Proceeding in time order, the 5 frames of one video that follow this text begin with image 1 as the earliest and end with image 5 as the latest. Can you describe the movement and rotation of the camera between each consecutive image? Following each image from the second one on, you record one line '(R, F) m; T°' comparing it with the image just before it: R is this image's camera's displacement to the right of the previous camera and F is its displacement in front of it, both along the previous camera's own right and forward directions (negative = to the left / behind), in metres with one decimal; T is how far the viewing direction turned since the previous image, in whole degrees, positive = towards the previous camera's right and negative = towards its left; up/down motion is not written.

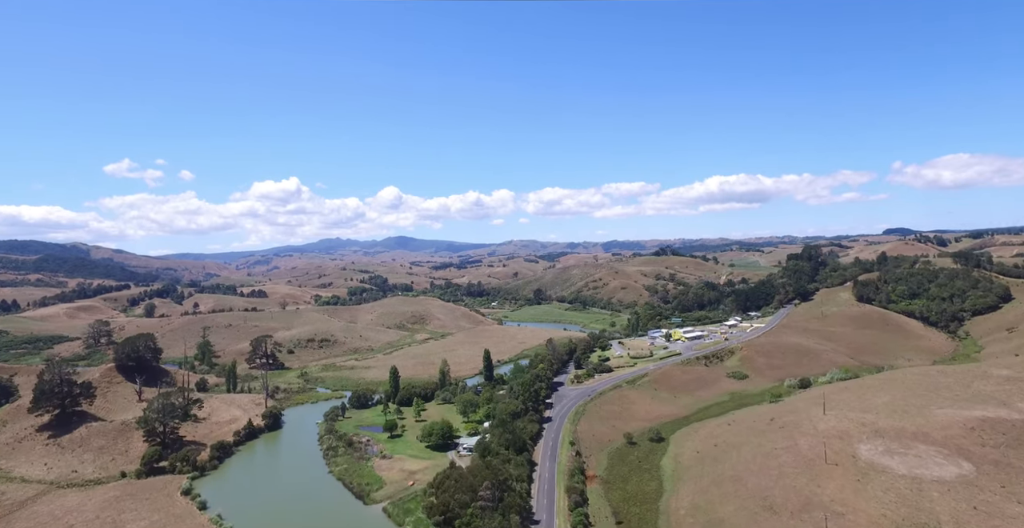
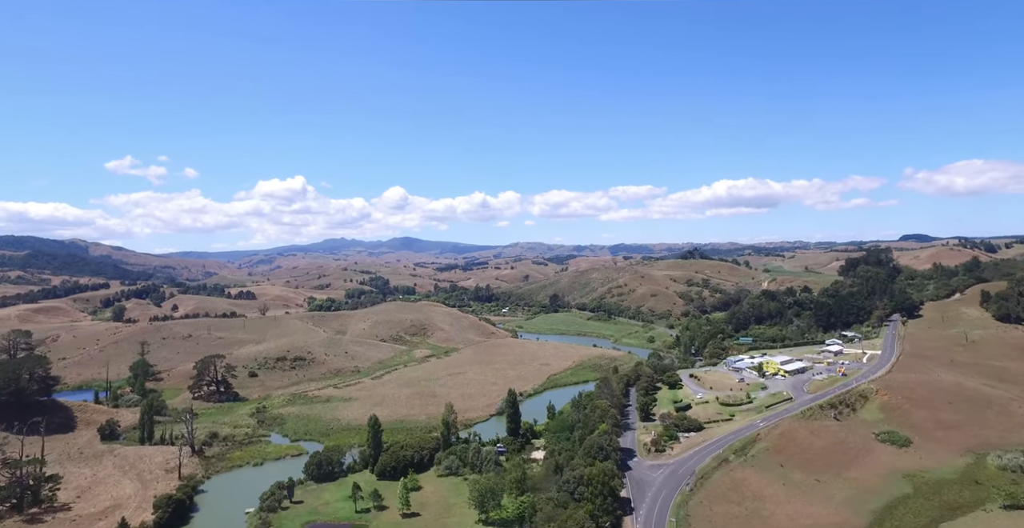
(-3.2, +30.5) m; 0°
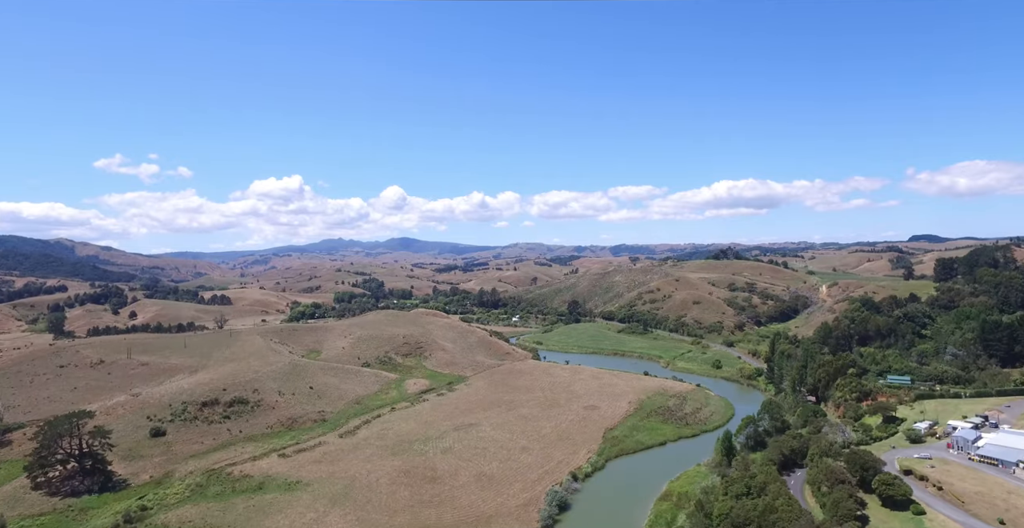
(-4.5, +37.9) m; 0°
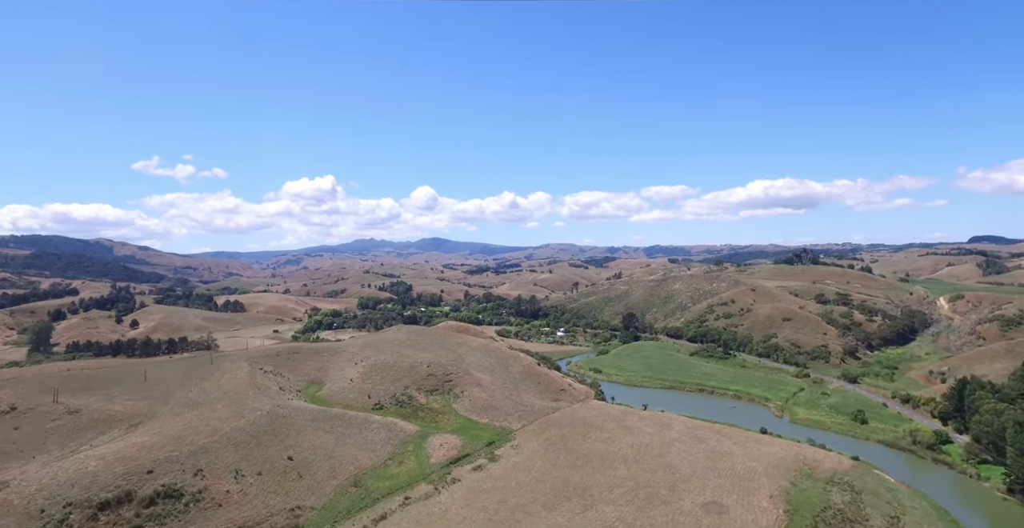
(-4.1, +32.5) m; -3°
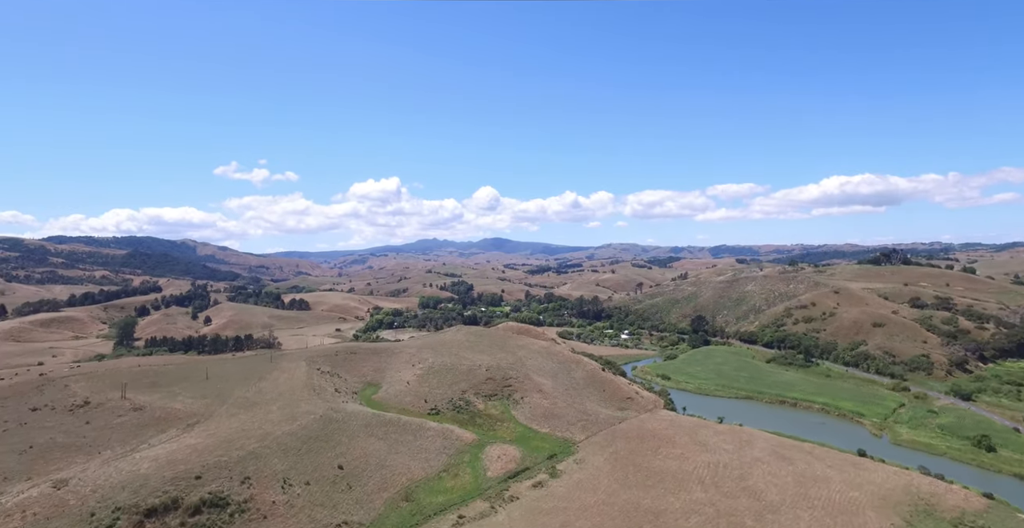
(-0.2, +5.7) m; -5°
